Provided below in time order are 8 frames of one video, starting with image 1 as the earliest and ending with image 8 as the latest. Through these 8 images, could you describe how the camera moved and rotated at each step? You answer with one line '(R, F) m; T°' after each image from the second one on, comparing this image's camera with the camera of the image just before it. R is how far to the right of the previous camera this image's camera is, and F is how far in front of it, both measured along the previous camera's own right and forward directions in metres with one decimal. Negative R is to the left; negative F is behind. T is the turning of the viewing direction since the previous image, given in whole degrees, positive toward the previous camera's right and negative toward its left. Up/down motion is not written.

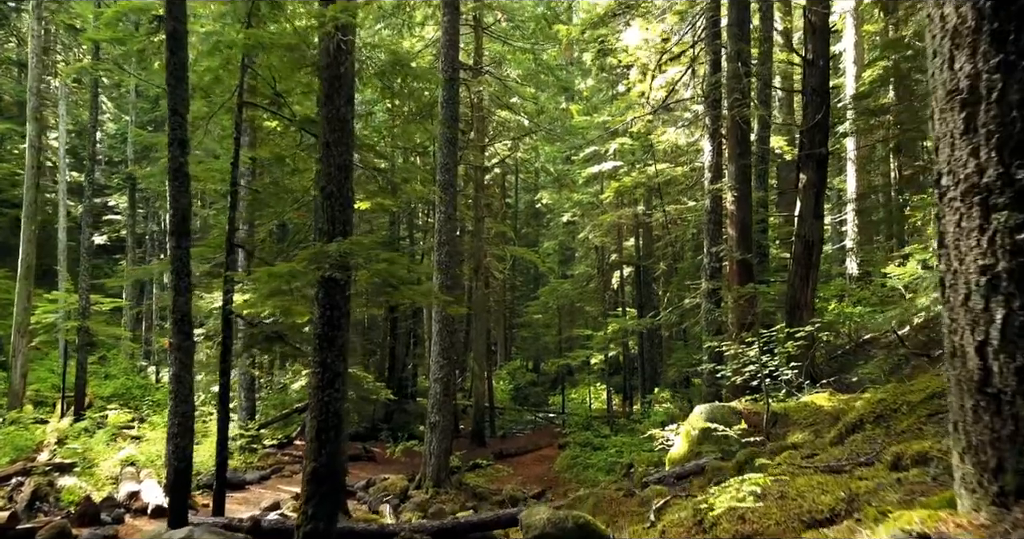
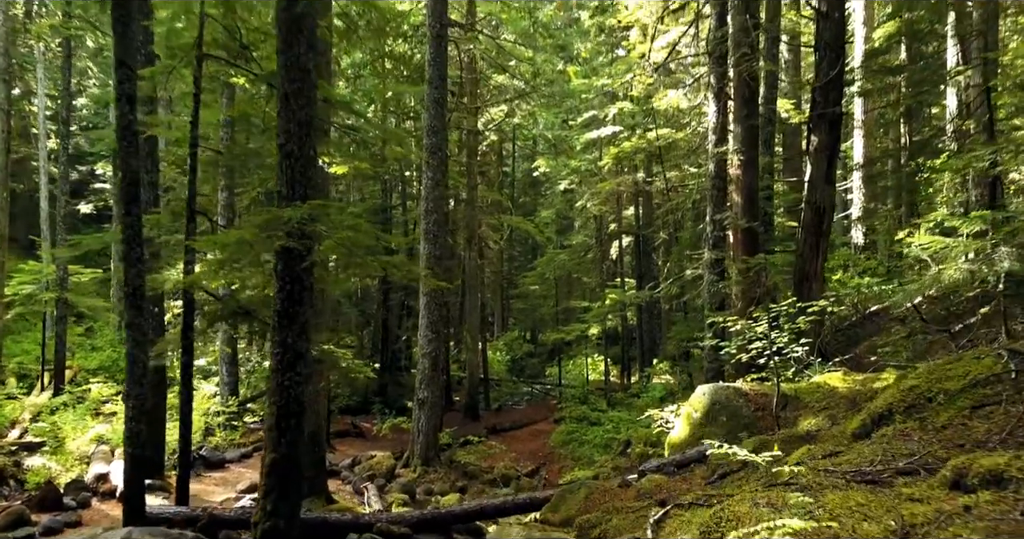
(+0.1, +0.7) m; 0°
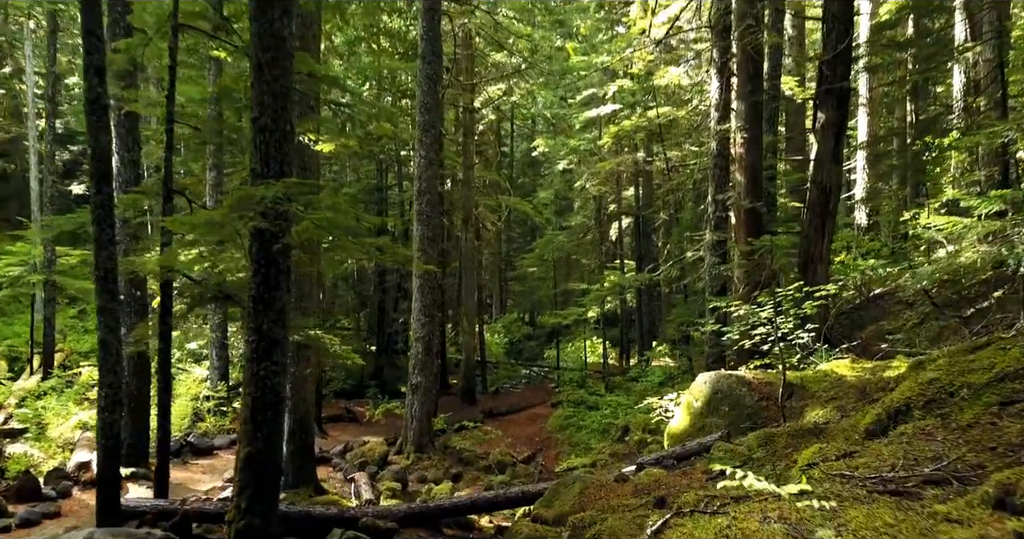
(+0.1, +0.4) m; 0°
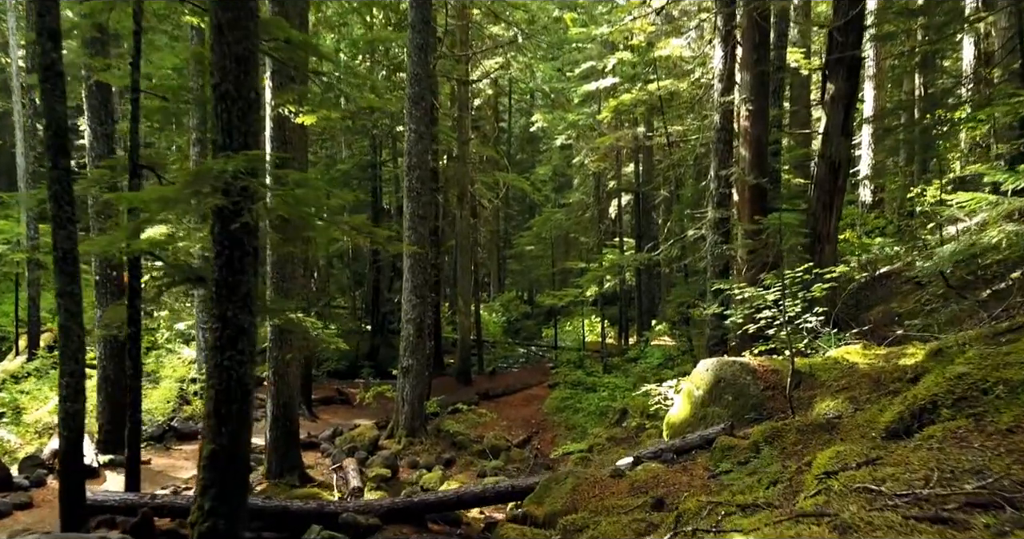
(+0.1, +0.4) m; 0°
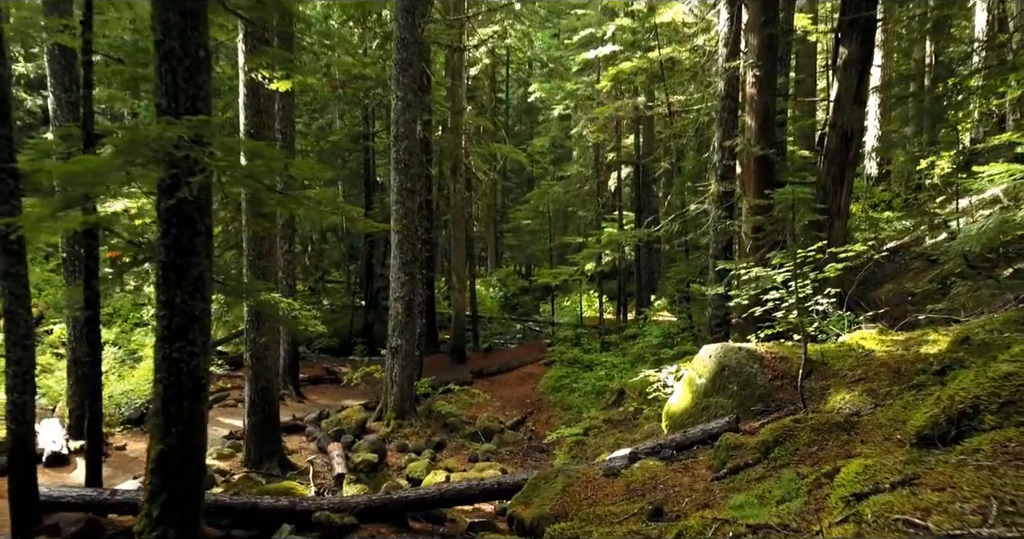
(+0.1, +0.5) m; 0°
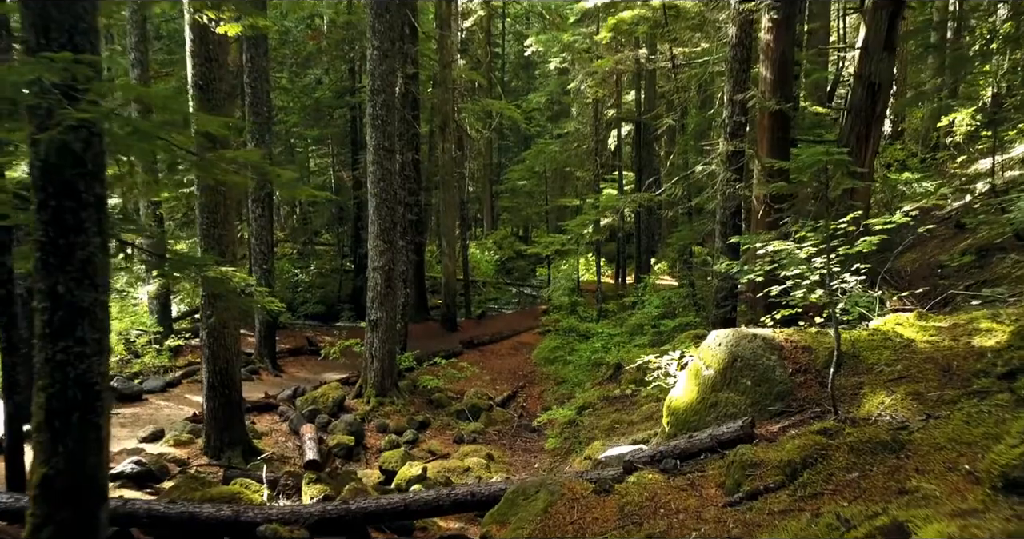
(+0.2, +0.9) m; 0°
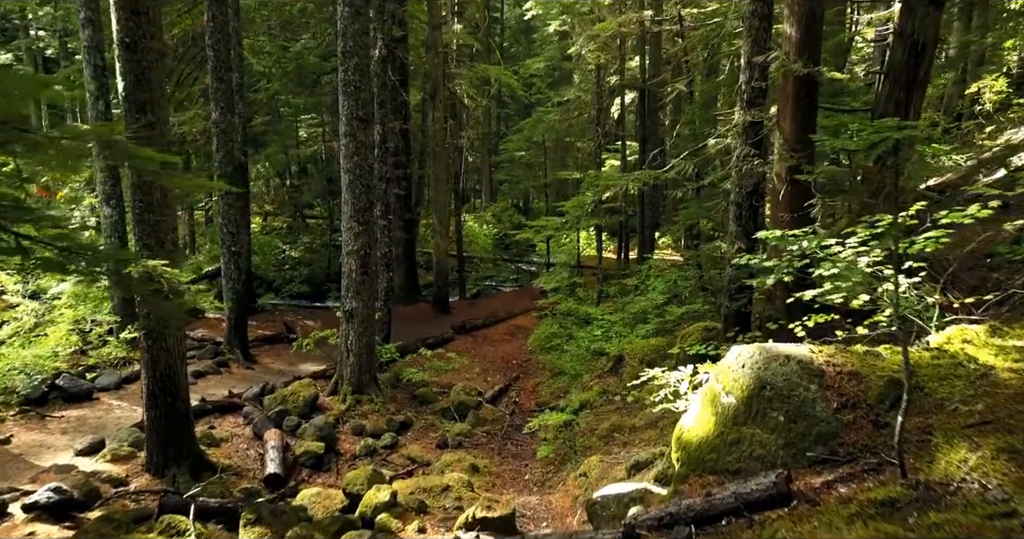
(+0.2, +1.1) m; 0°
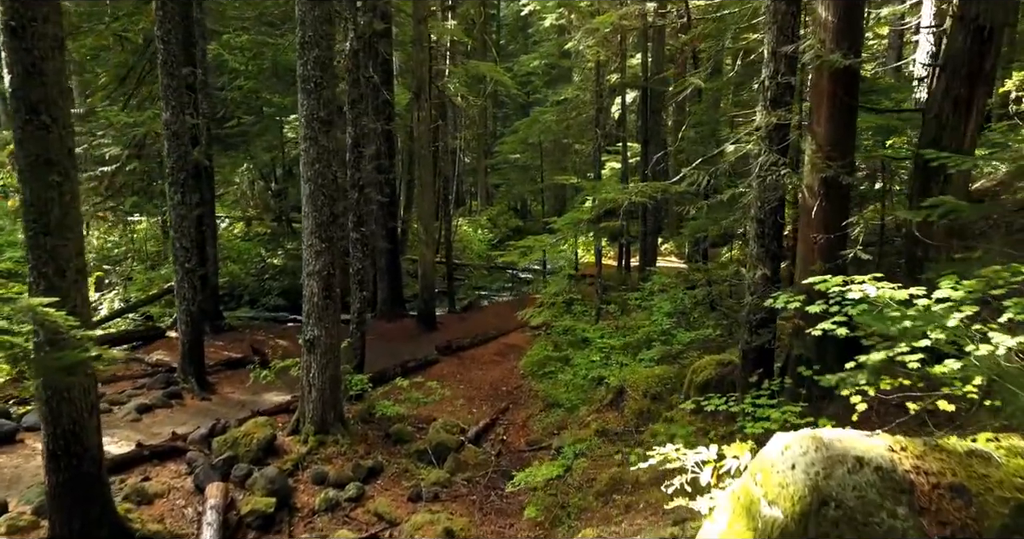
(+0.2, +1.2) m; 0°
